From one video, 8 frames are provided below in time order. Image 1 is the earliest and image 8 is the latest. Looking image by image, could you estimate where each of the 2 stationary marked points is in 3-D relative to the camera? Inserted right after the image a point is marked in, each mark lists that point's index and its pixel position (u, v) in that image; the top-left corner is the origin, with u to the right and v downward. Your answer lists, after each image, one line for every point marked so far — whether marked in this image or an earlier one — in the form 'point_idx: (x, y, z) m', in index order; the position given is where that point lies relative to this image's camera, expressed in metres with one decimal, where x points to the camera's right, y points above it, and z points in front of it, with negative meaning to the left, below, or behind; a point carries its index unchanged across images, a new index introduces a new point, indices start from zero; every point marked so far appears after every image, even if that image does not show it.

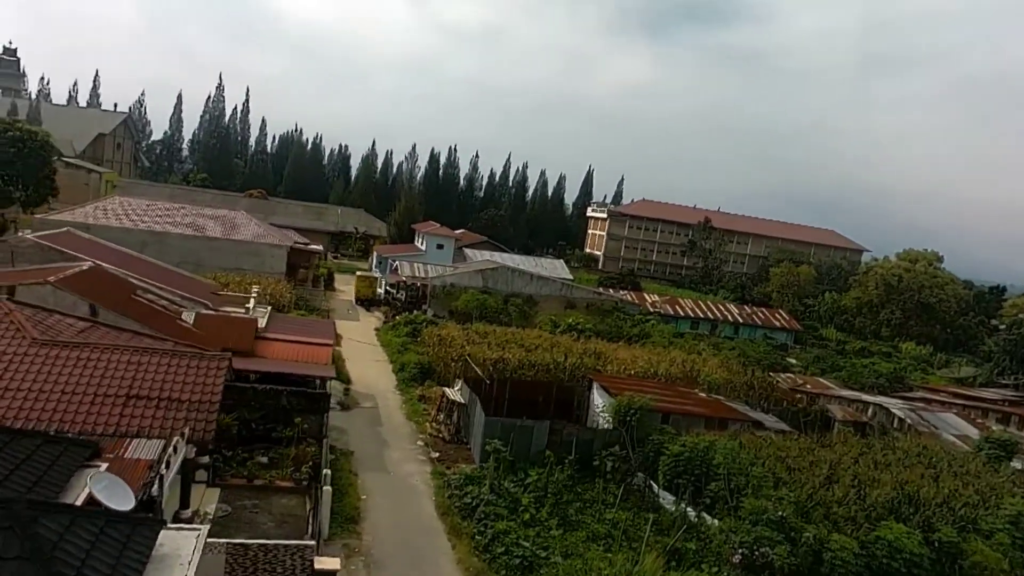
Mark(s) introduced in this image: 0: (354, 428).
0: (-3.2, -2.9, +15.1) m
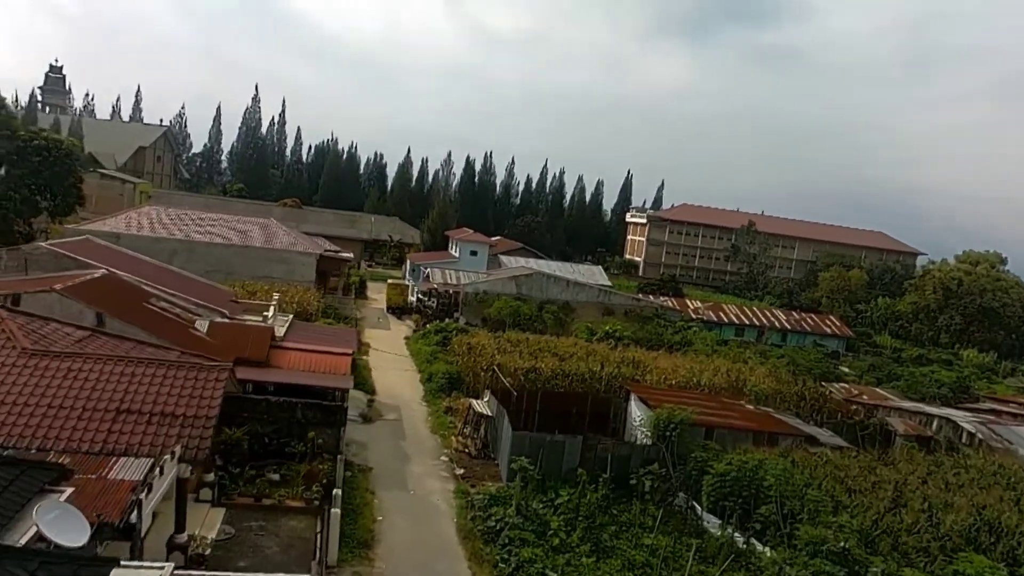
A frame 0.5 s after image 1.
0: (-2.6, -3.0, +14.3) m
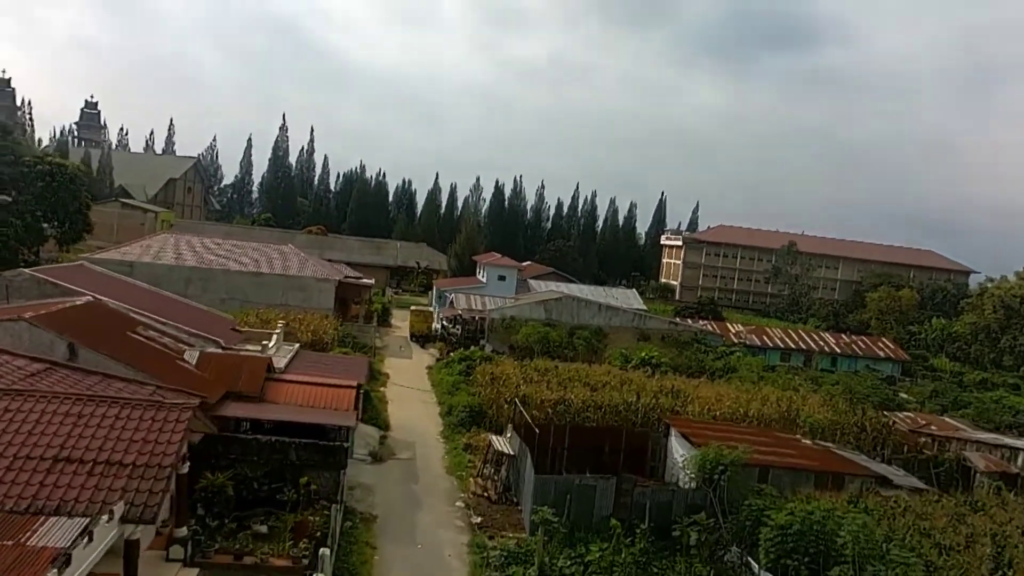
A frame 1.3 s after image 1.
0: (-2.2, -3.4, +12.8) m
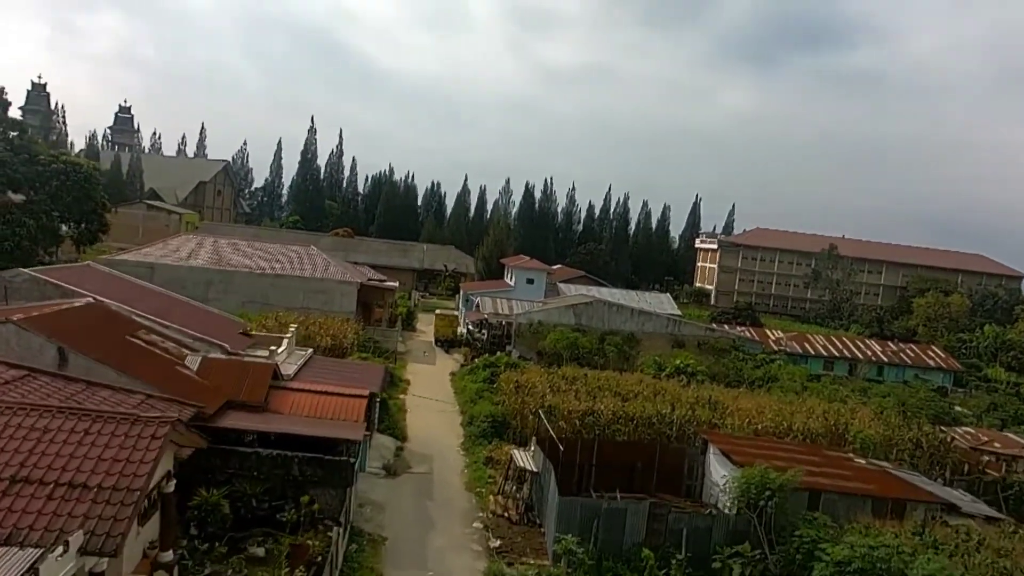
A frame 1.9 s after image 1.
0: (-1.8, -3.4, +11.8) m
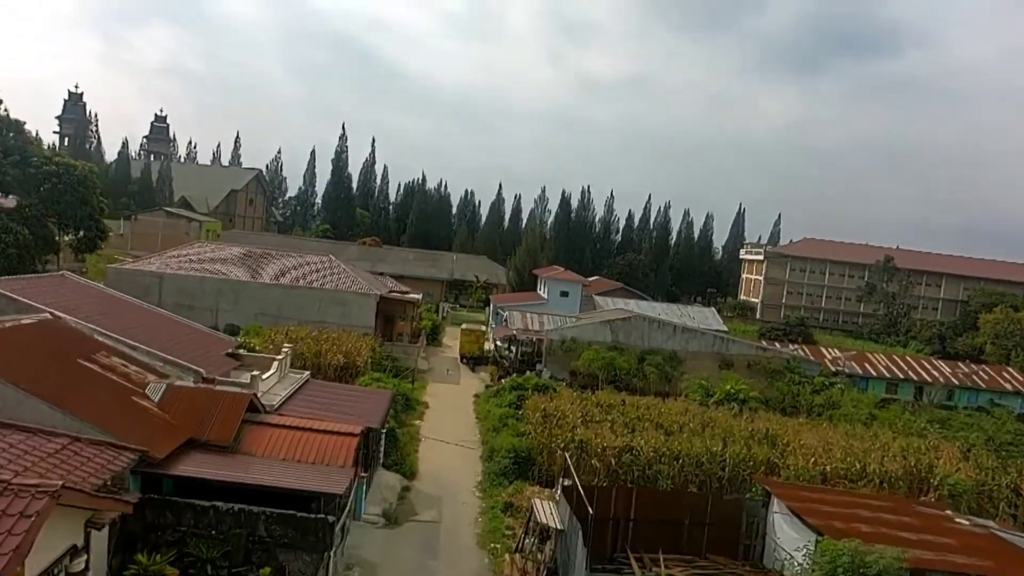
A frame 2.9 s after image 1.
0: (-1.6, -3.6, +9.9) m
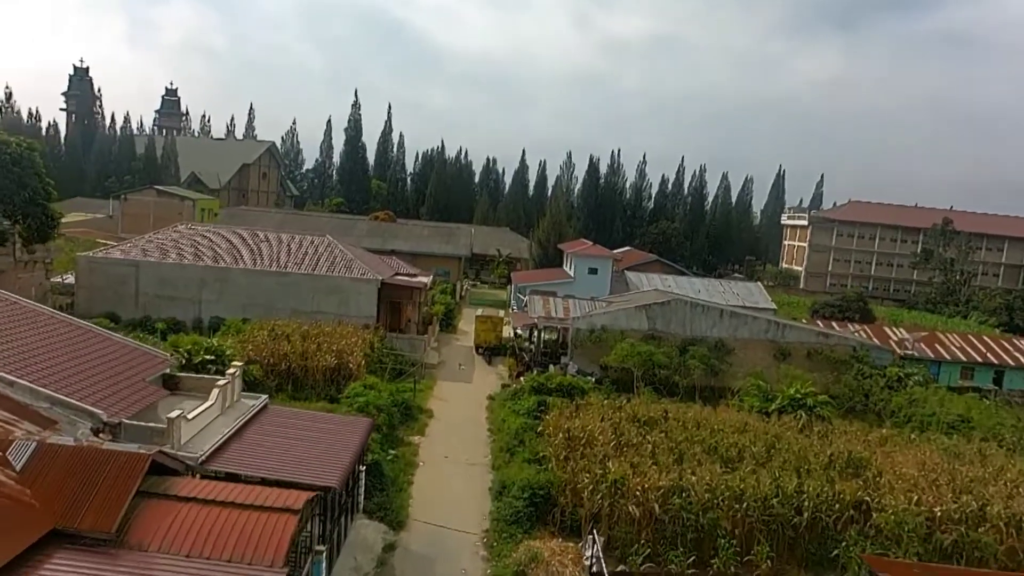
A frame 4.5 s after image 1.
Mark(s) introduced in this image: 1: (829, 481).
0: (-1.5, -3.8, +7.1) m
1: (+4.6, -2.8, +10.8) m
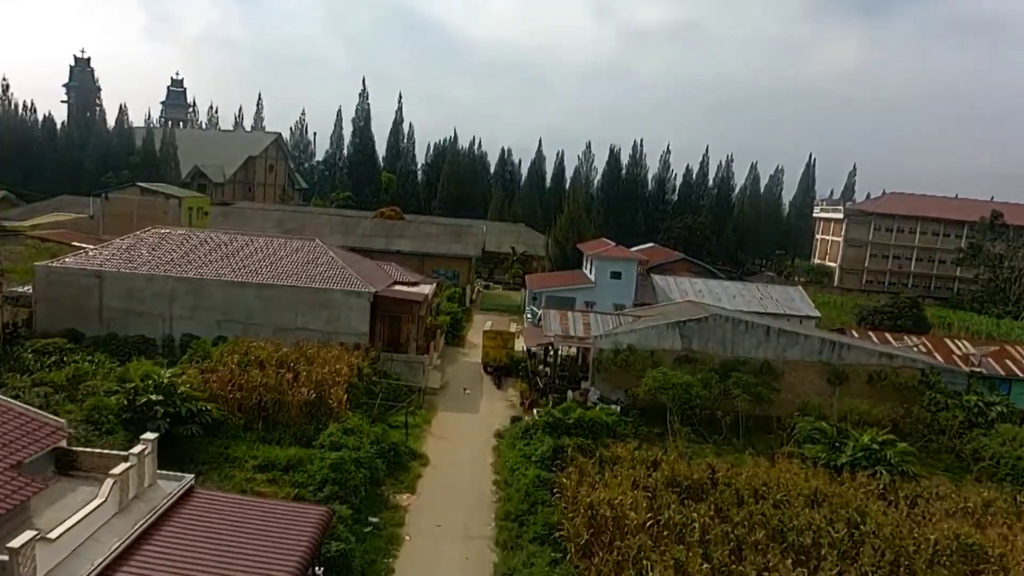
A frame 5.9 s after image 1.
0: (-1.5, -4.3, +4.6) m
1: (+4.6, -3.2, +8.1) m
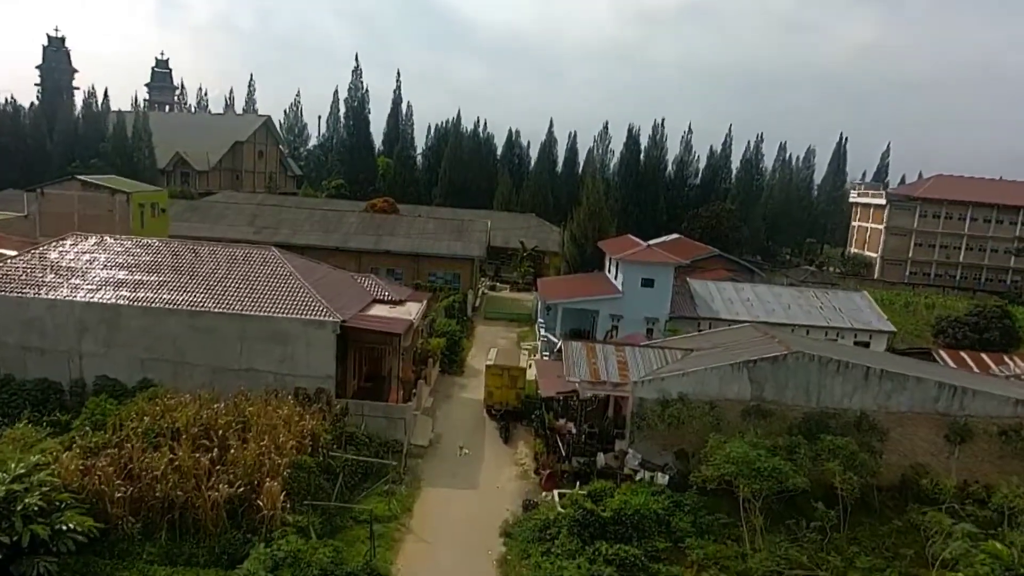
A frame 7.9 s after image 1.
0: (-1.4, -5.1, +0.5) m
1: (+4.8, -3.9, +3.9) m
